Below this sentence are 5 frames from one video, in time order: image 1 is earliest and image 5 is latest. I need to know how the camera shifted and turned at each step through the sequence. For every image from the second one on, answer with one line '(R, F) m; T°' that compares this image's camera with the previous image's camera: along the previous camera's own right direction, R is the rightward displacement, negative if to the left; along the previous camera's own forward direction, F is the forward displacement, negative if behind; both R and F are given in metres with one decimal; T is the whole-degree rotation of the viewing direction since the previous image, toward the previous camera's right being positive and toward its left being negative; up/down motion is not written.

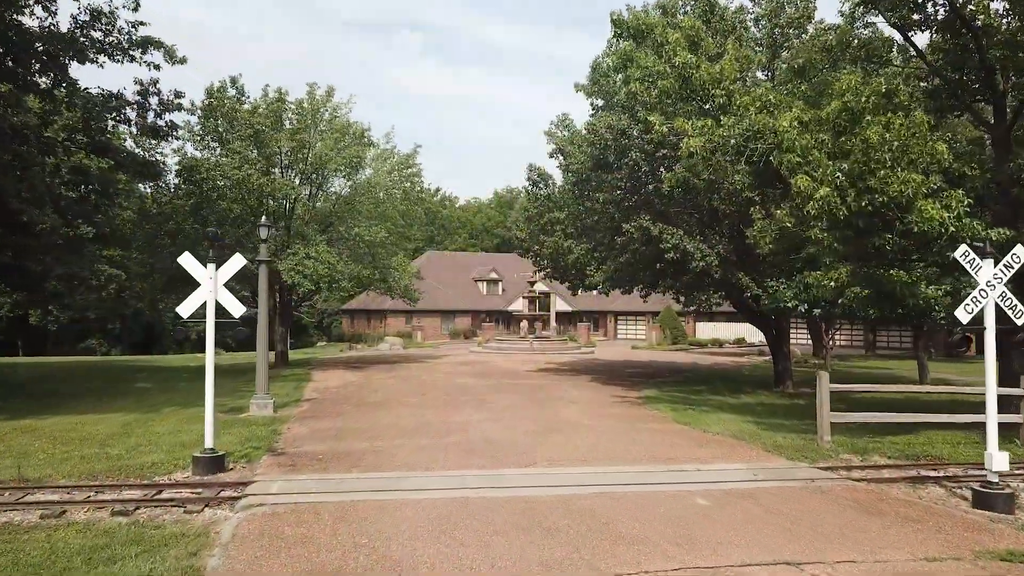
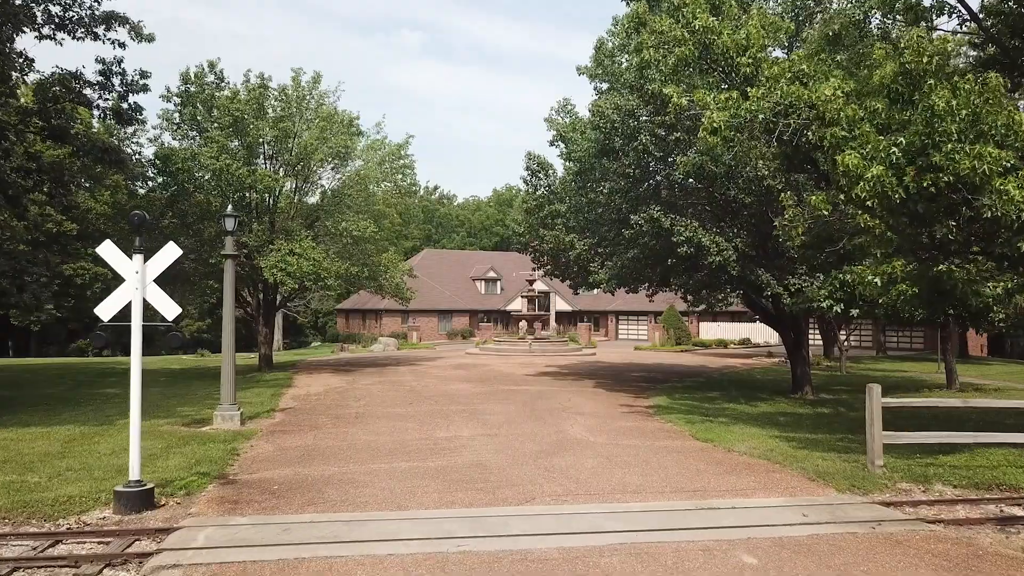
(0.0, +1.6) m; 0°
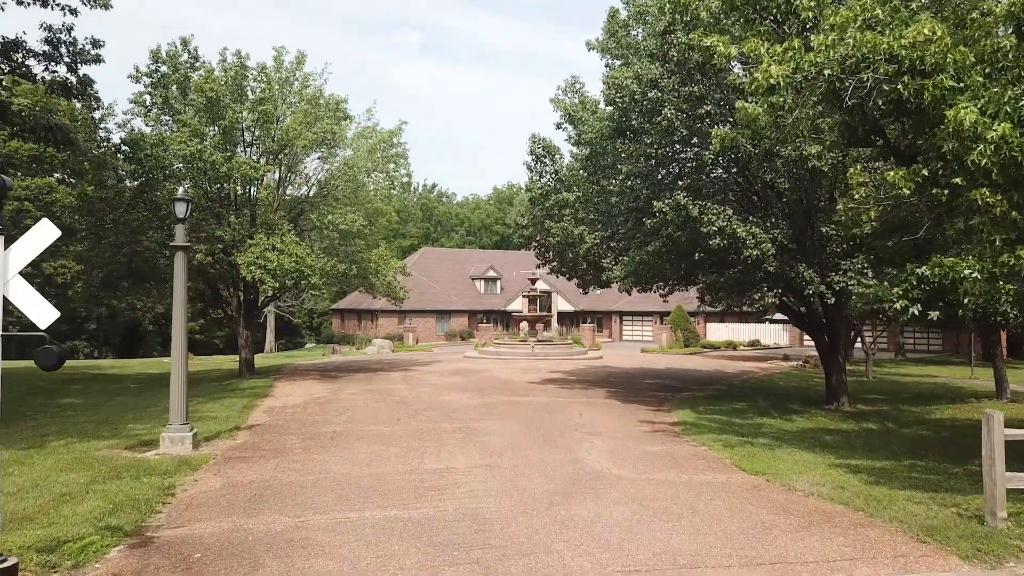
(0.0, +2.1) m; 0°
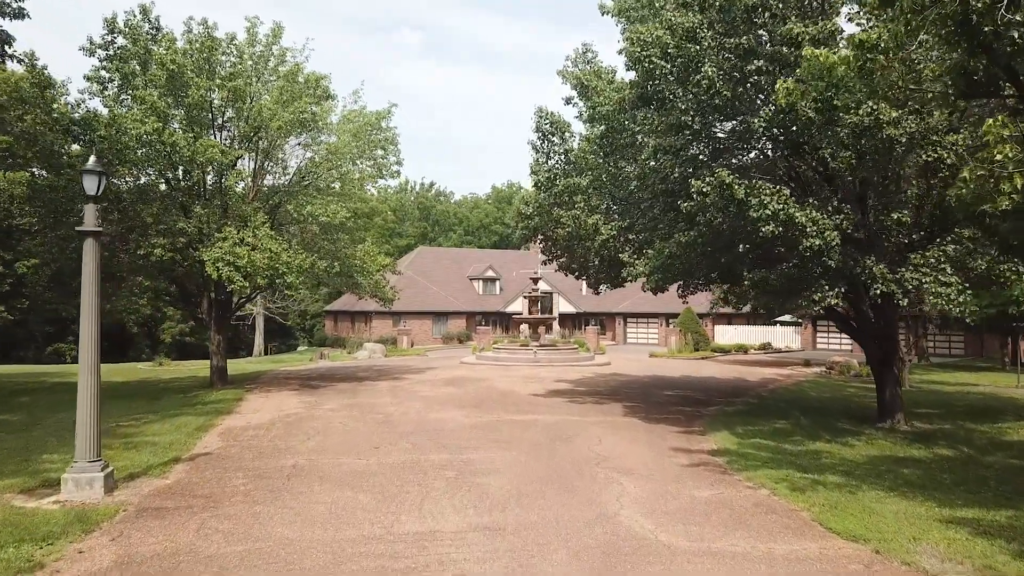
(-0.1, +2.5) m; 0°
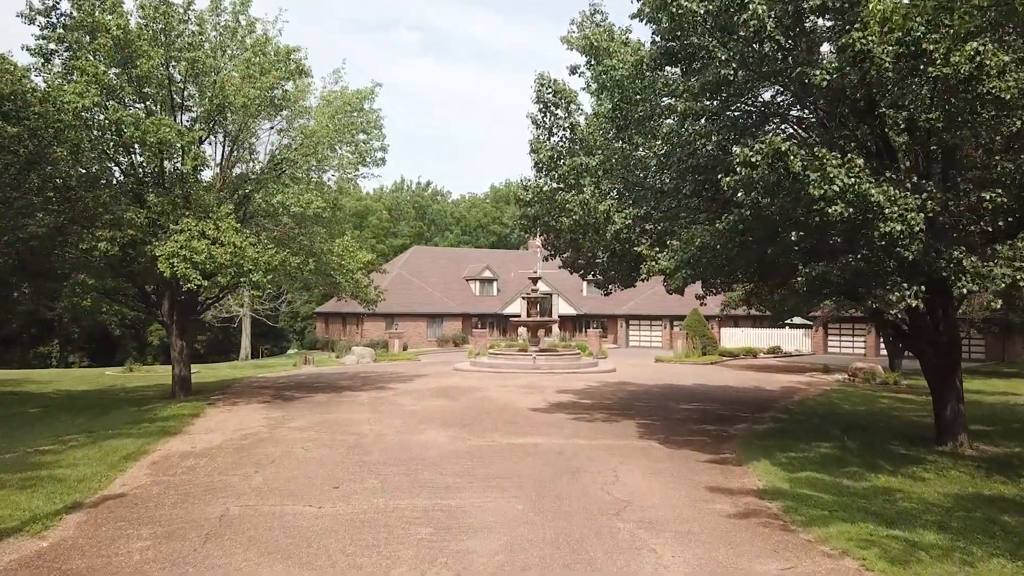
(0.0, +2.4) m; 0°
